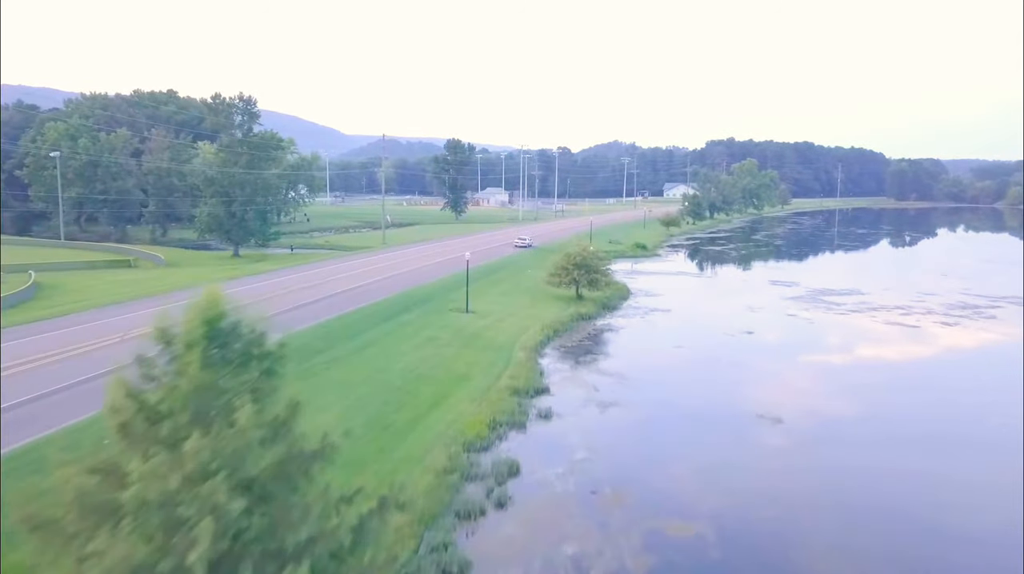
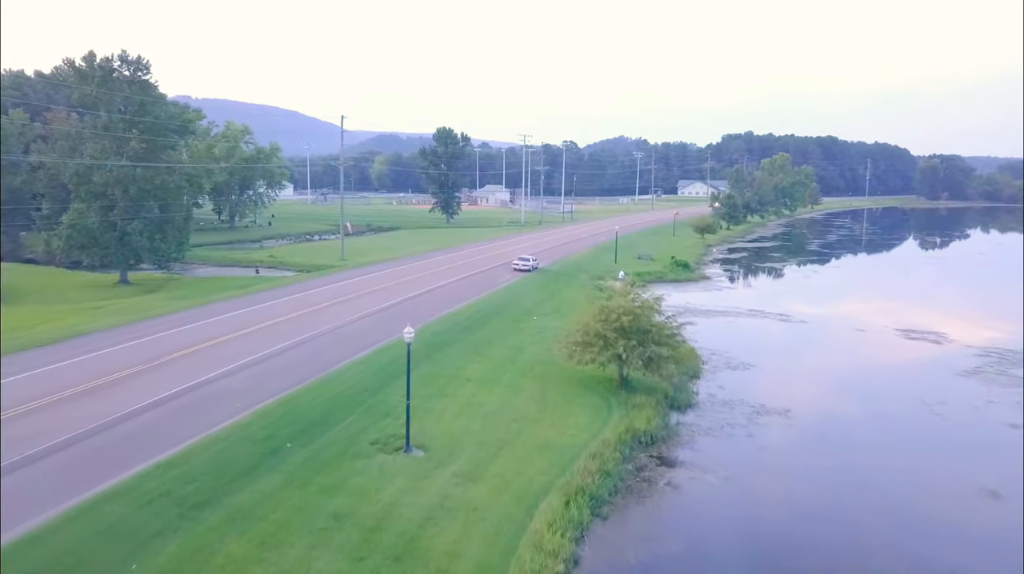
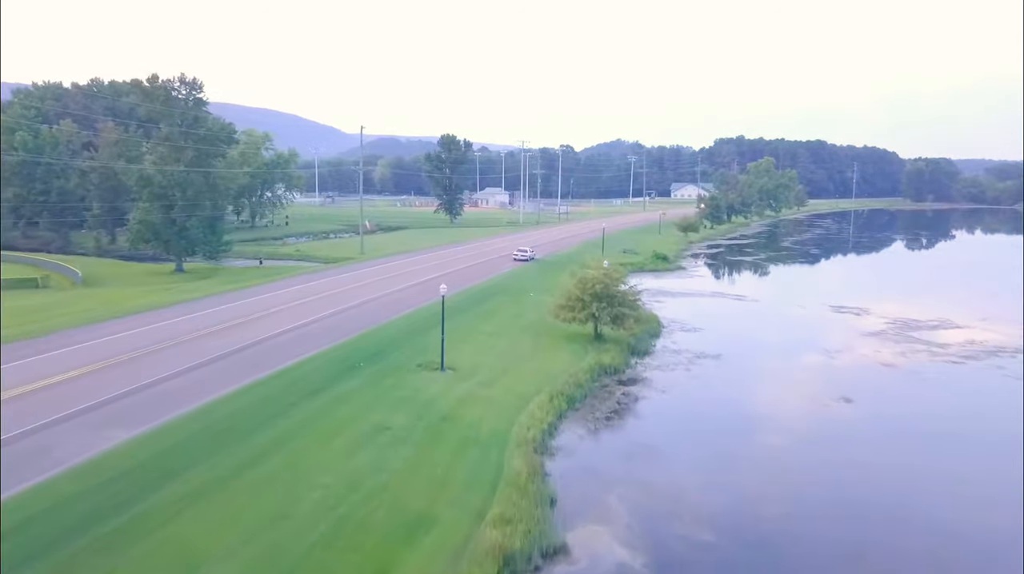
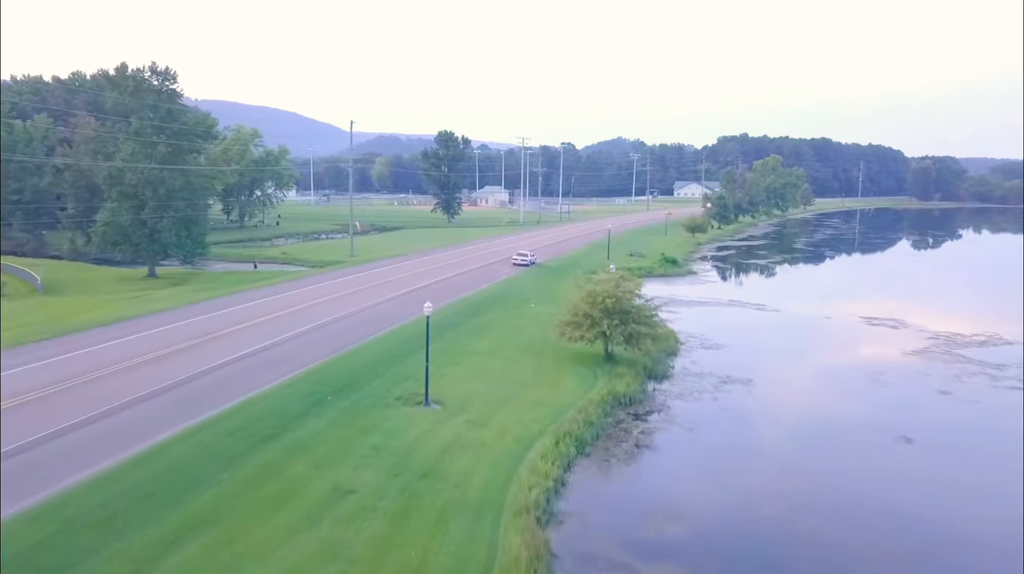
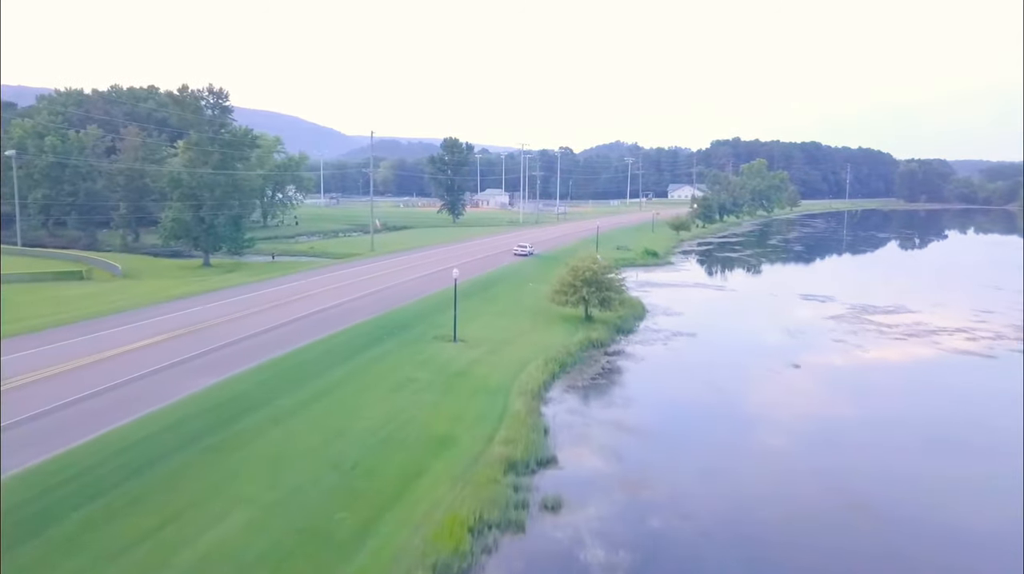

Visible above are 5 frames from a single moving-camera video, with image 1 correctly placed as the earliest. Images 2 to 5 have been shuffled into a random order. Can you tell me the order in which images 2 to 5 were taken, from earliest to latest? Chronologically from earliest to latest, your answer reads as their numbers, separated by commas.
5, 3, 4, 2
